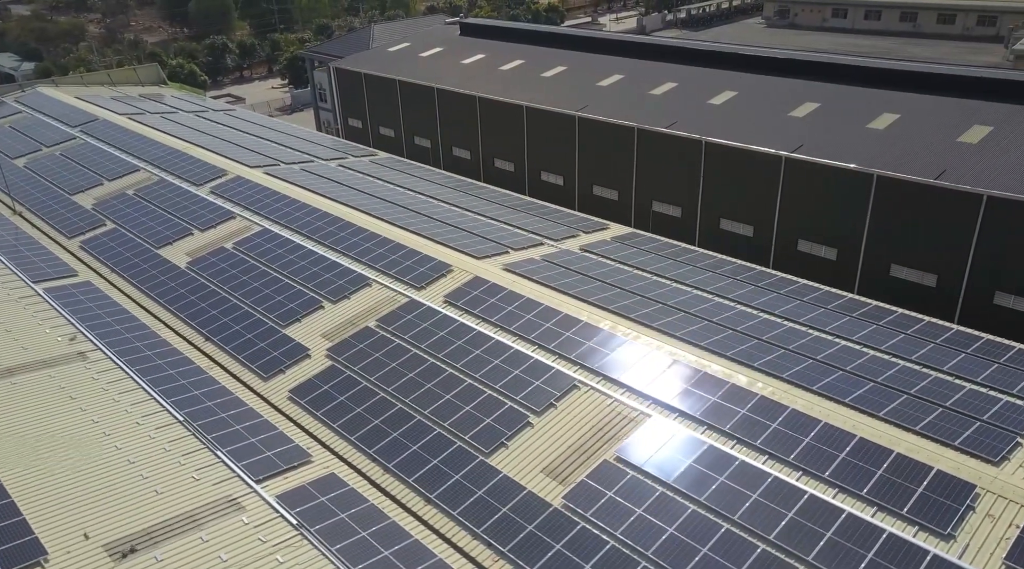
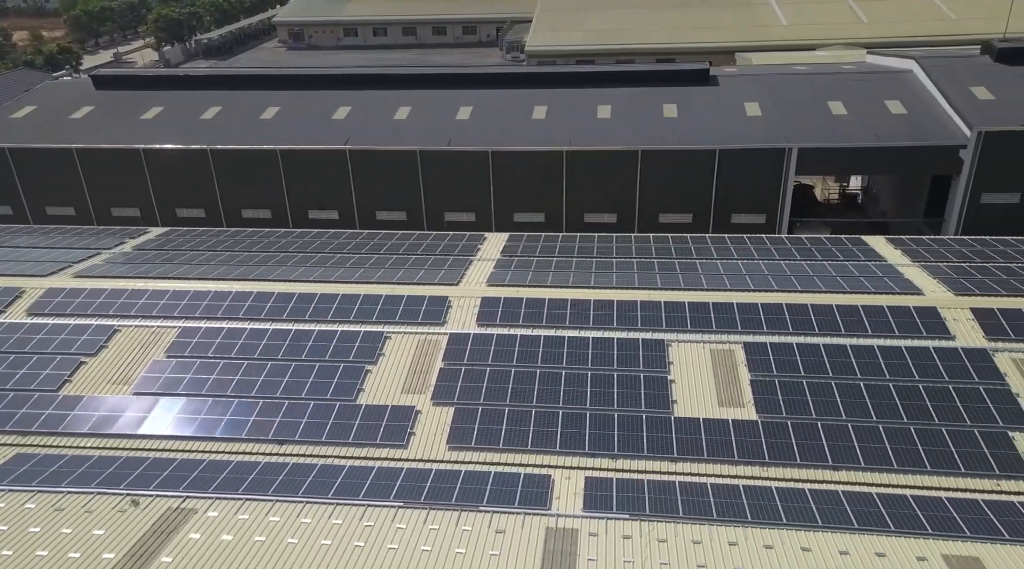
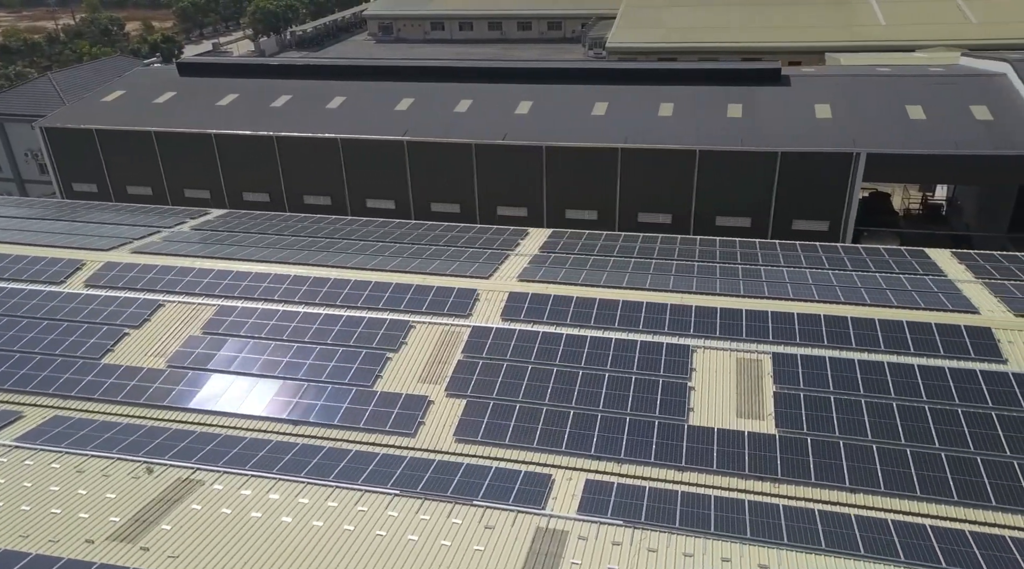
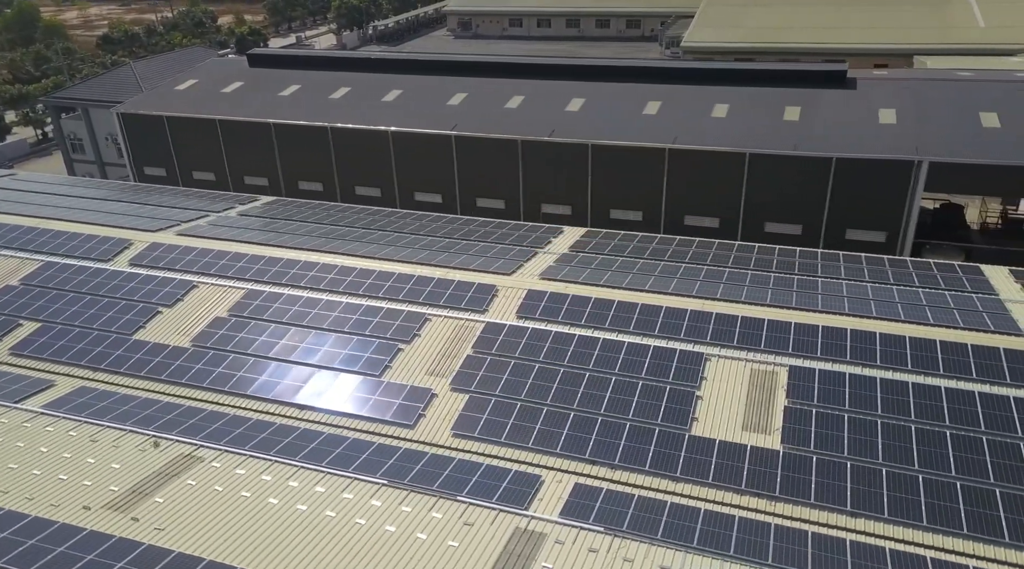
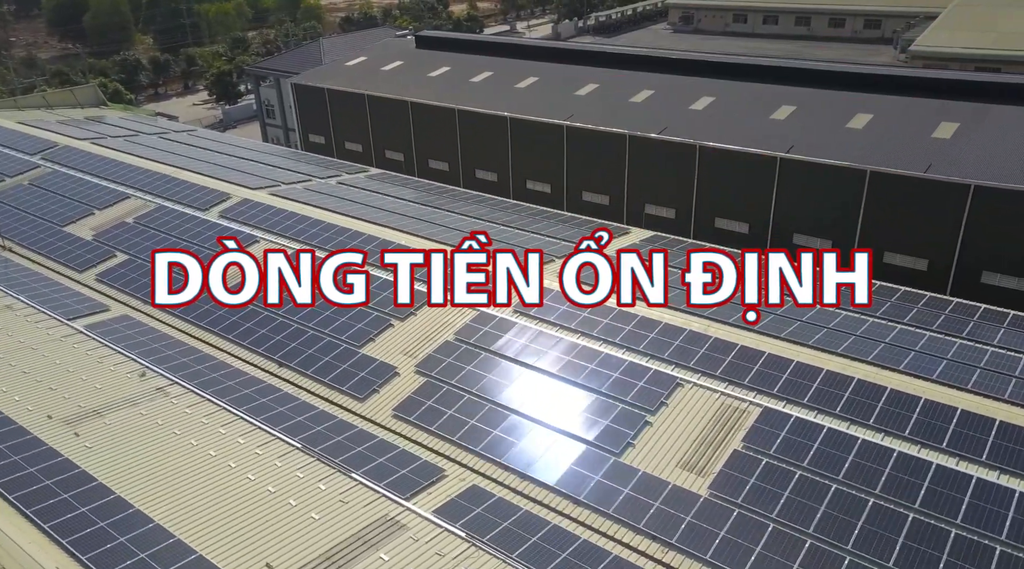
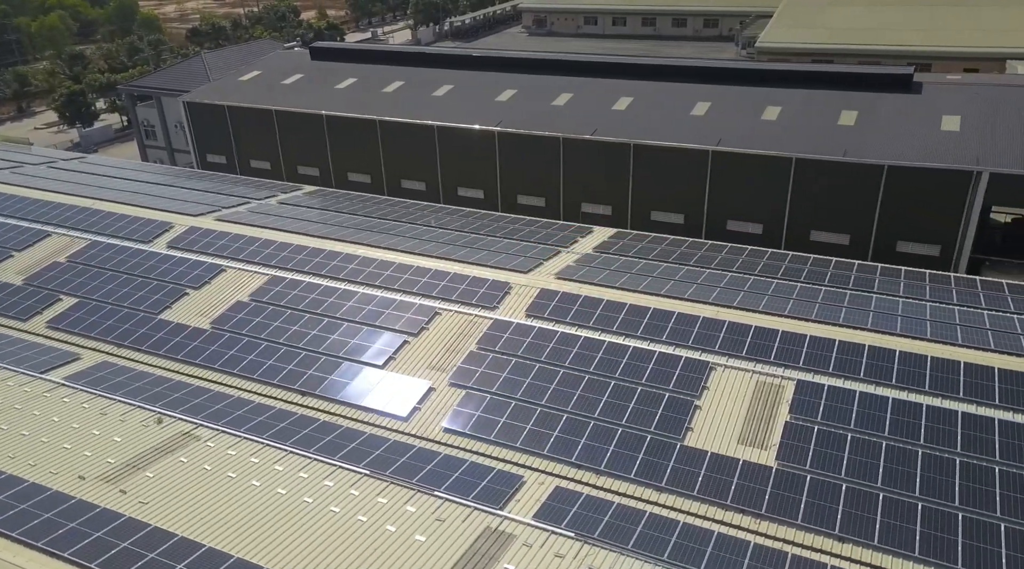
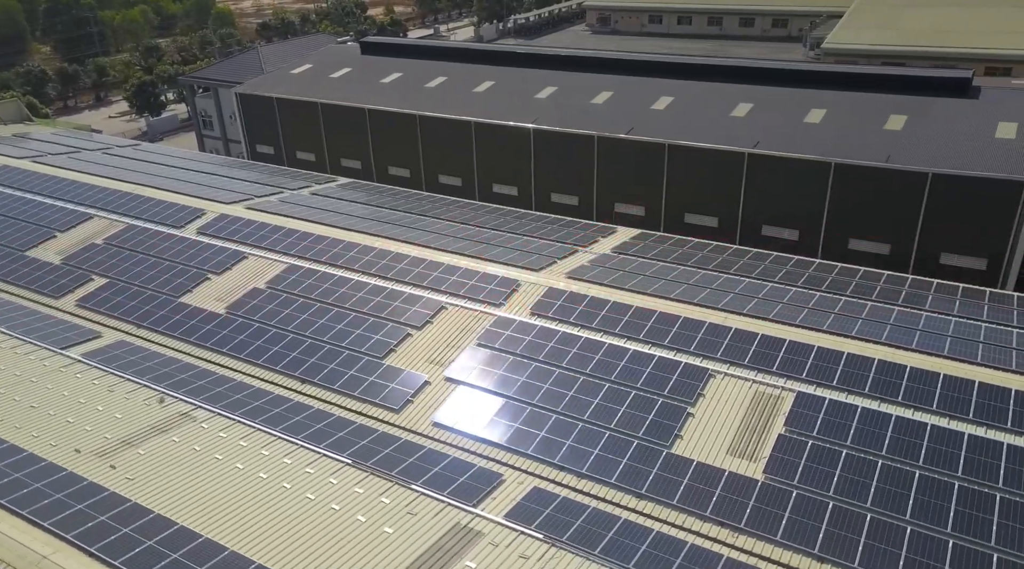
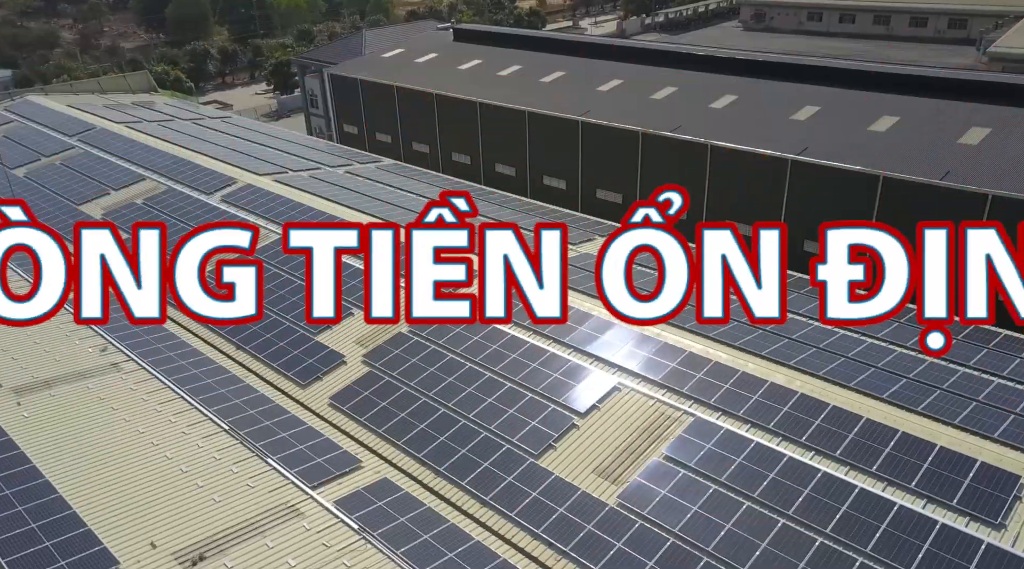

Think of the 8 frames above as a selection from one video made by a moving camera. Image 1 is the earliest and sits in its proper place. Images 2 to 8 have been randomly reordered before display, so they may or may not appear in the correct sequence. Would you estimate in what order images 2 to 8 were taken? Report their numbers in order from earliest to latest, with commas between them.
8, 5, 7, 6, 4, 3, 2
